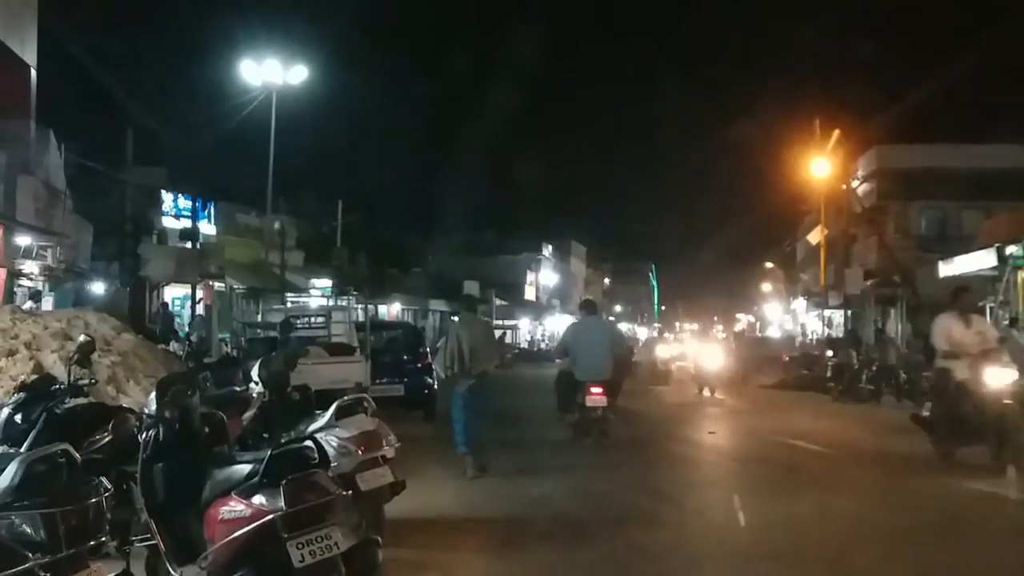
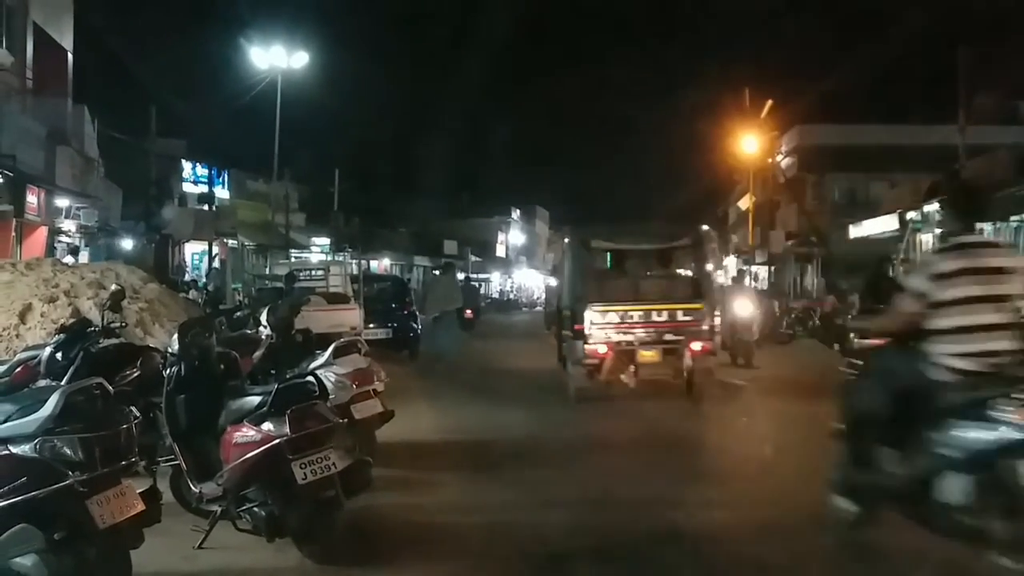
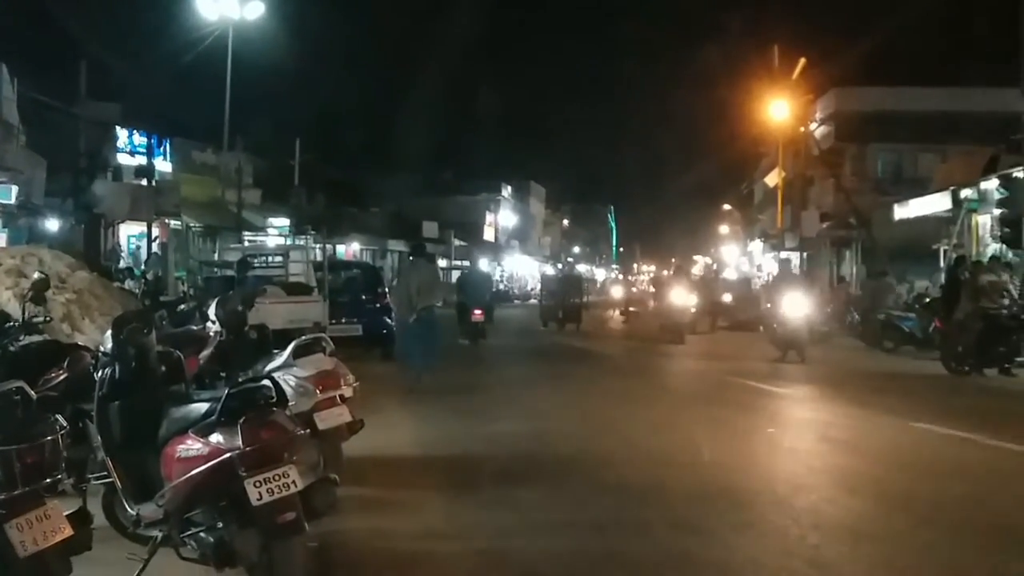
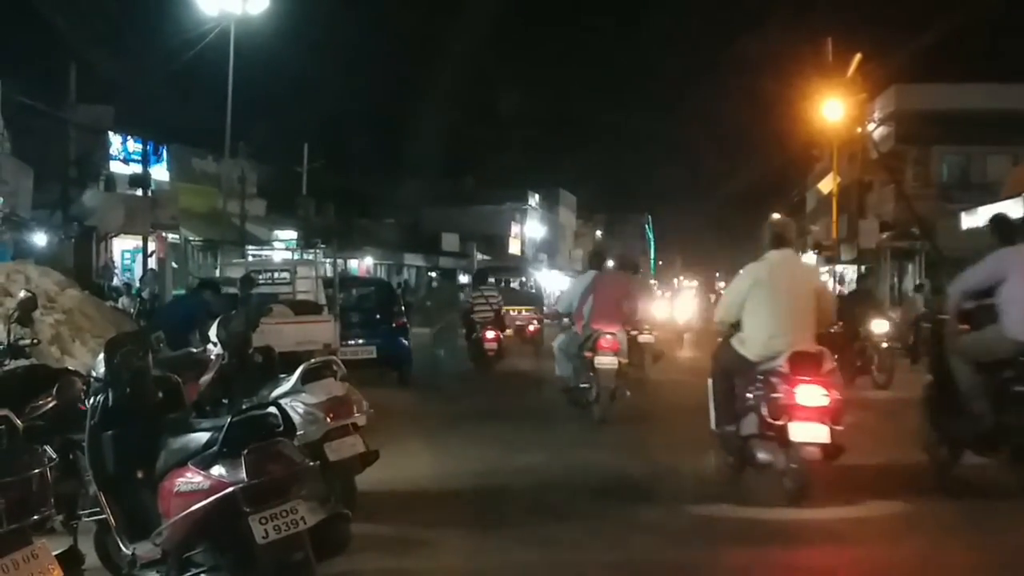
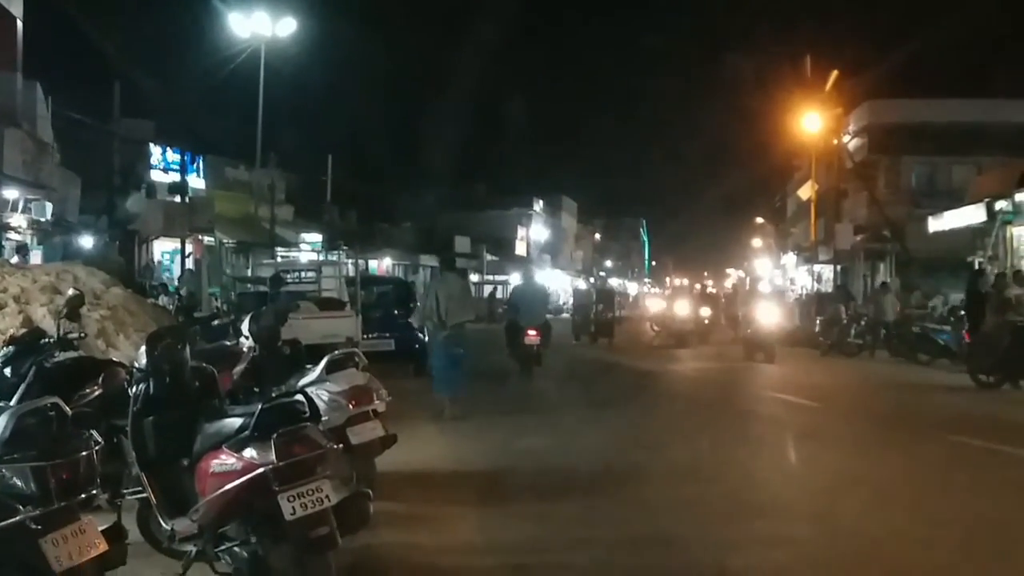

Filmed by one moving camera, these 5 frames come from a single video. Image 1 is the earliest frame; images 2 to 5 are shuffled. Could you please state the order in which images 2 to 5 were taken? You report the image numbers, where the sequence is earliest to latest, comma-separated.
5, 3, 2, 4
